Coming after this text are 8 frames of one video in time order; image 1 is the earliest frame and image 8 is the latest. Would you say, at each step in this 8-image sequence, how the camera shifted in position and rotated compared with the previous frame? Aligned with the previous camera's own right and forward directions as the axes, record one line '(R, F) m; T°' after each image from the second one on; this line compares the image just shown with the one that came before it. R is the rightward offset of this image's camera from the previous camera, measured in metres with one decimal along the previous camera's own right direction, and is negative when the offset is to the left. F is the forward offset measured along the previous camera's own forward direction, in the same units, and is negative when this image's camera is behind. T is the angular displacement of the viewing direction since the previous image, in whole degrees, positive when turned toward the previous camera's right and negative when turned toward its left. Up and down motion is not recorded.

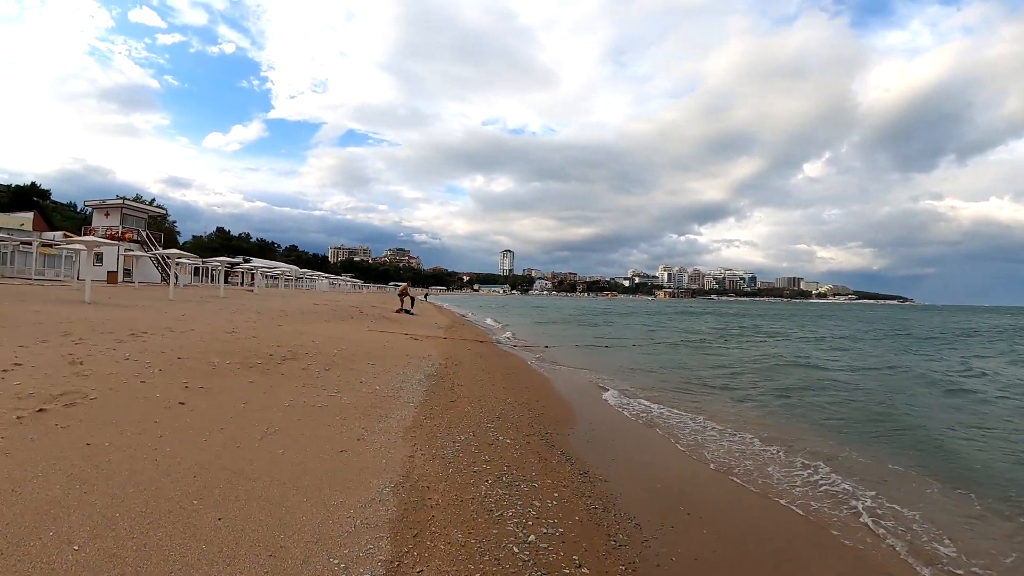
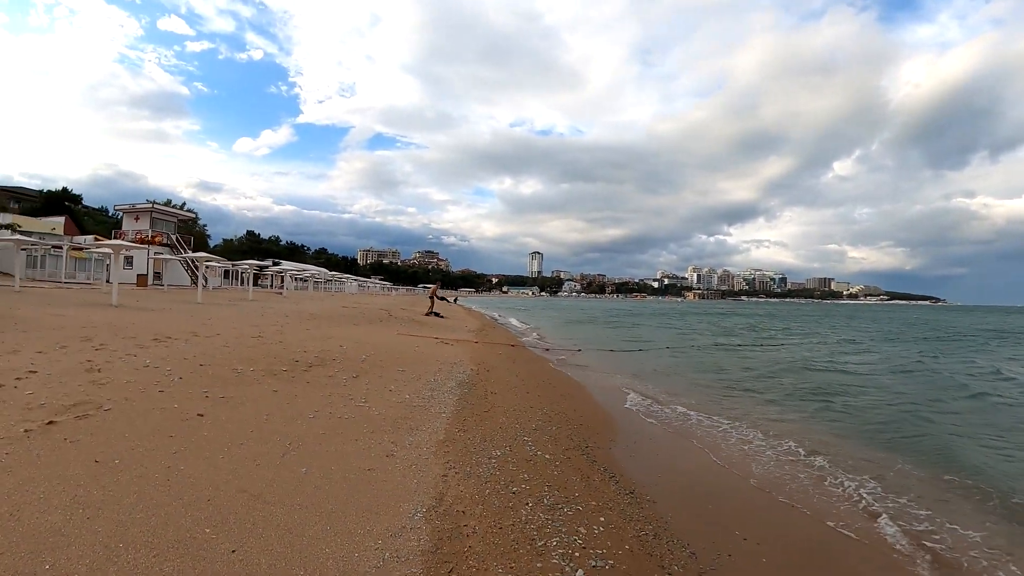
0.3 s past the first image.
(-0.2, +0.7) m; -3°
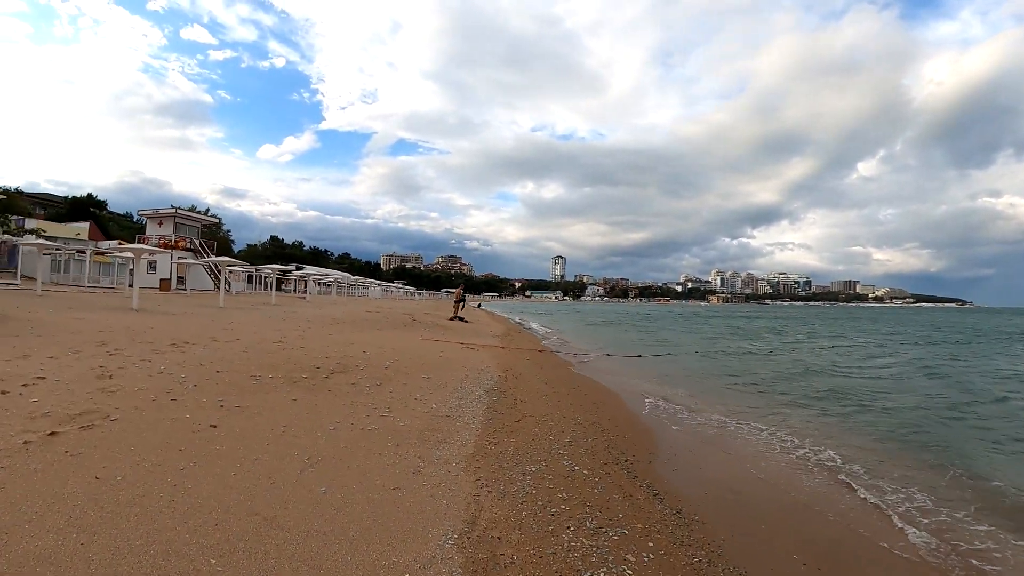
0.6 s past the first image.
(-0.2, +0.6) m; -2°
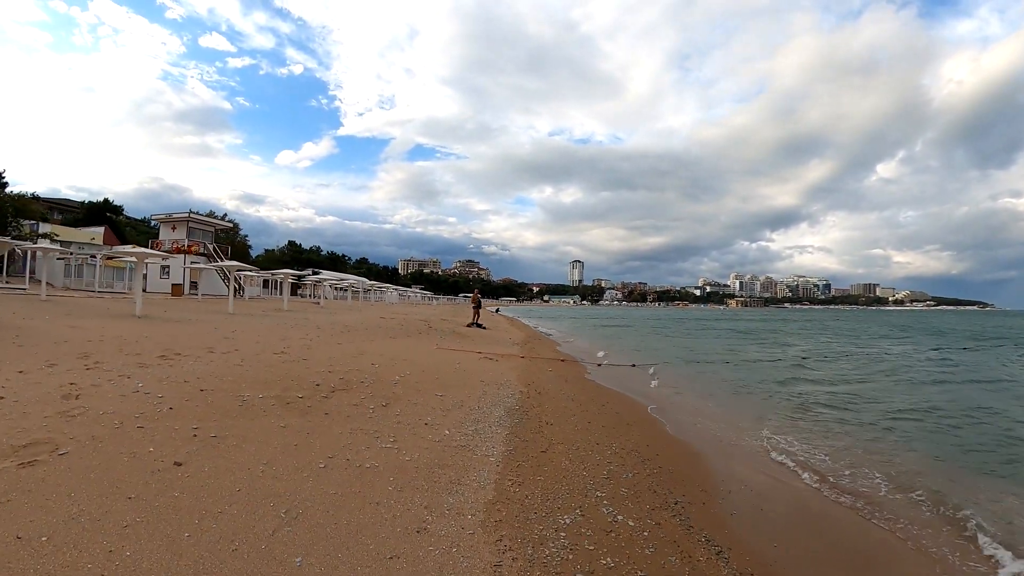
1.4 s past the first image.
(-0.1, +1.2) m; -2°
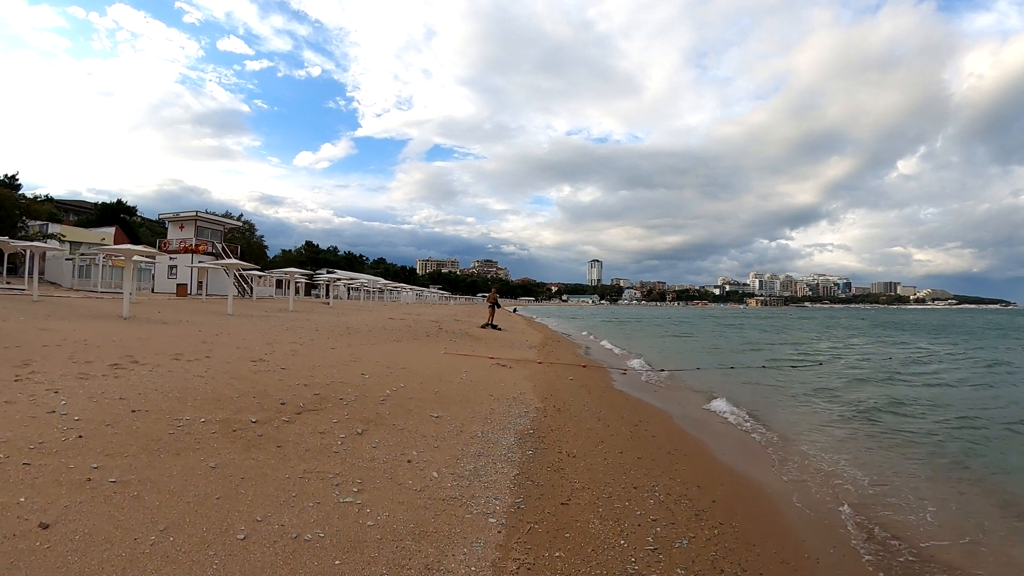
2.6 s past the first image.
(+0.1, +1.7) m; -2°
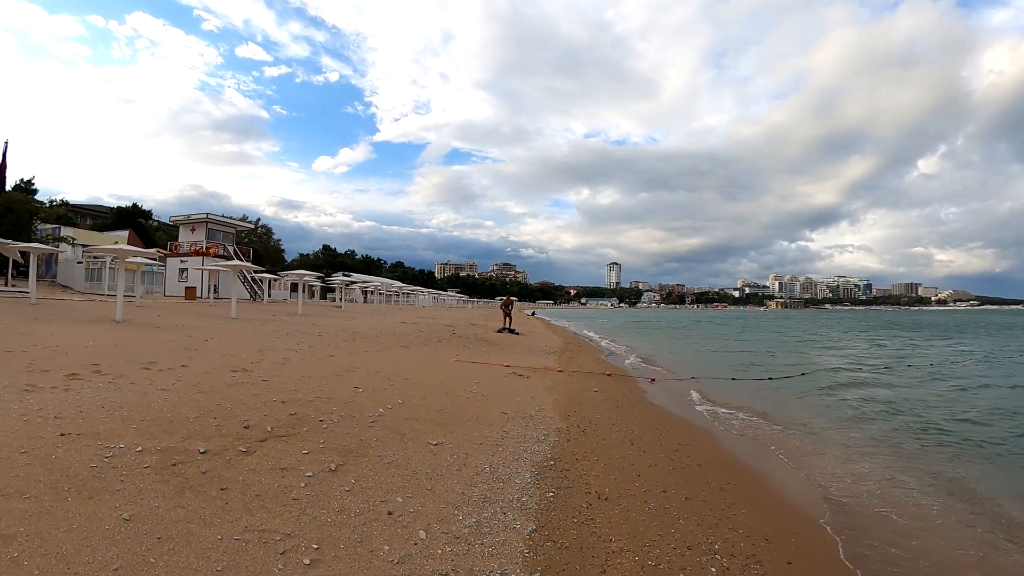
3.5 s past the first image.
(0.0, +1.3) m; -2°
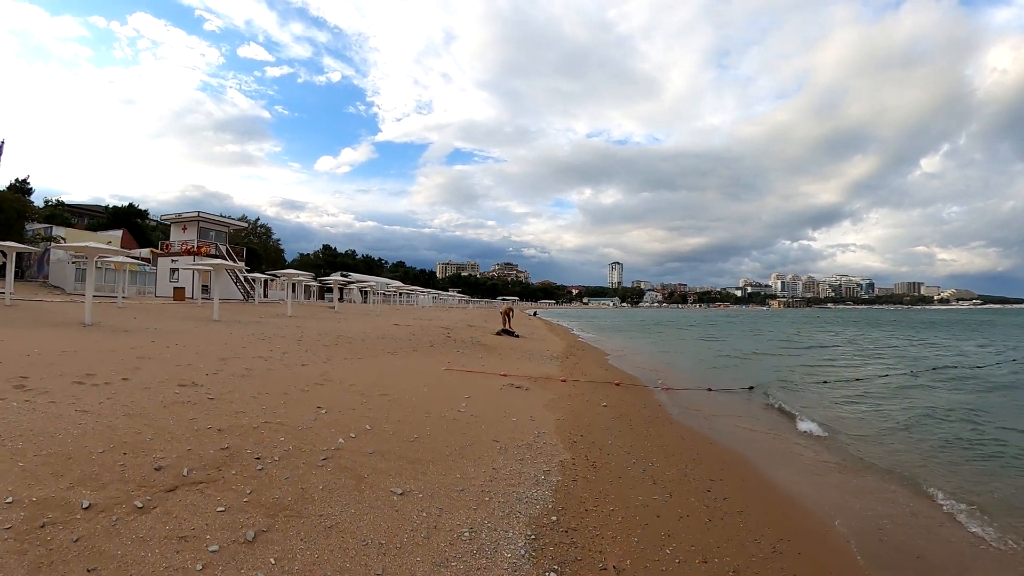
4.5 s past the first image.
(+0.1, +1.2) m; 0°
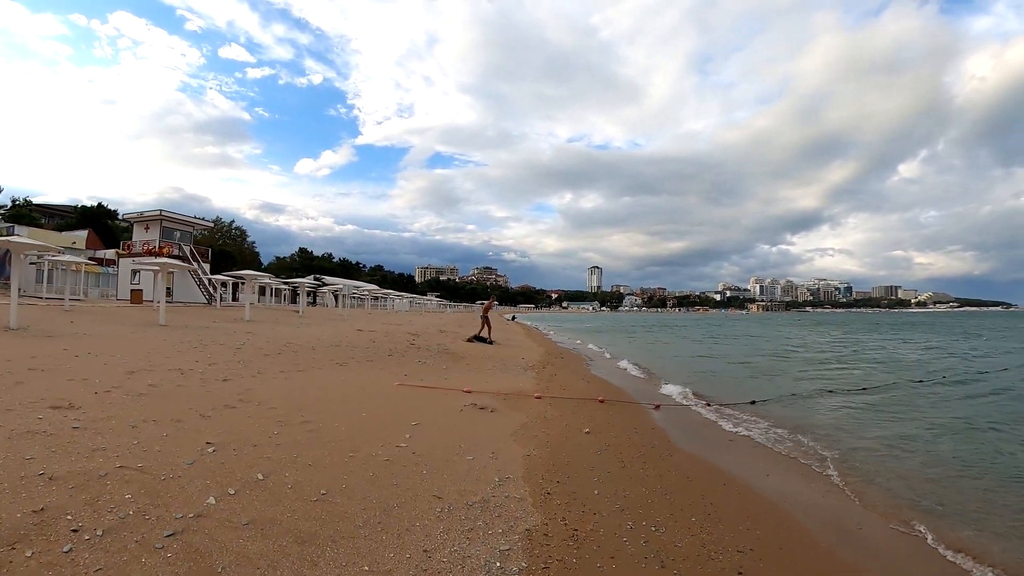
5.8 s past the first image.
(+0.3, +1.4) m; +2°
